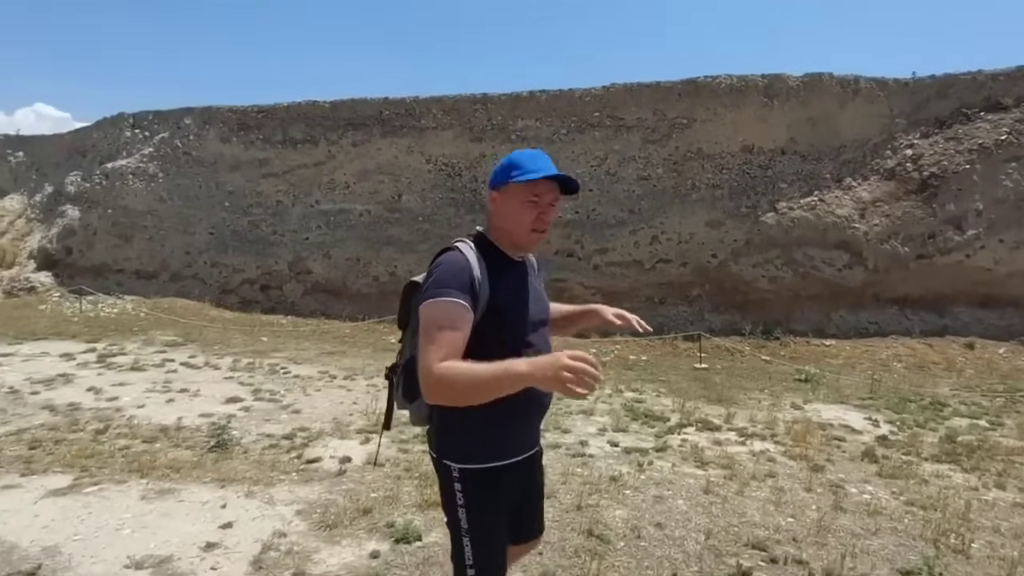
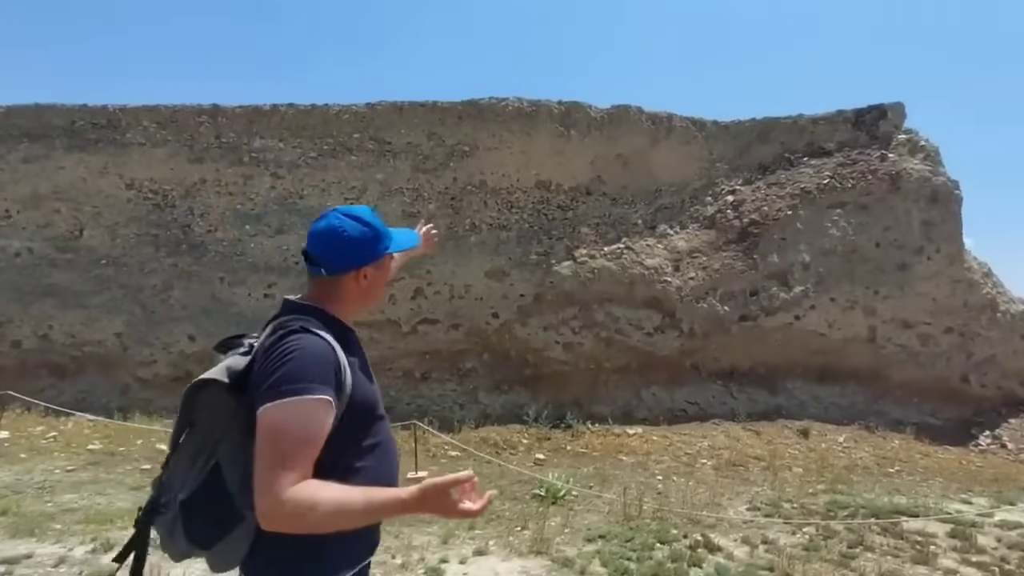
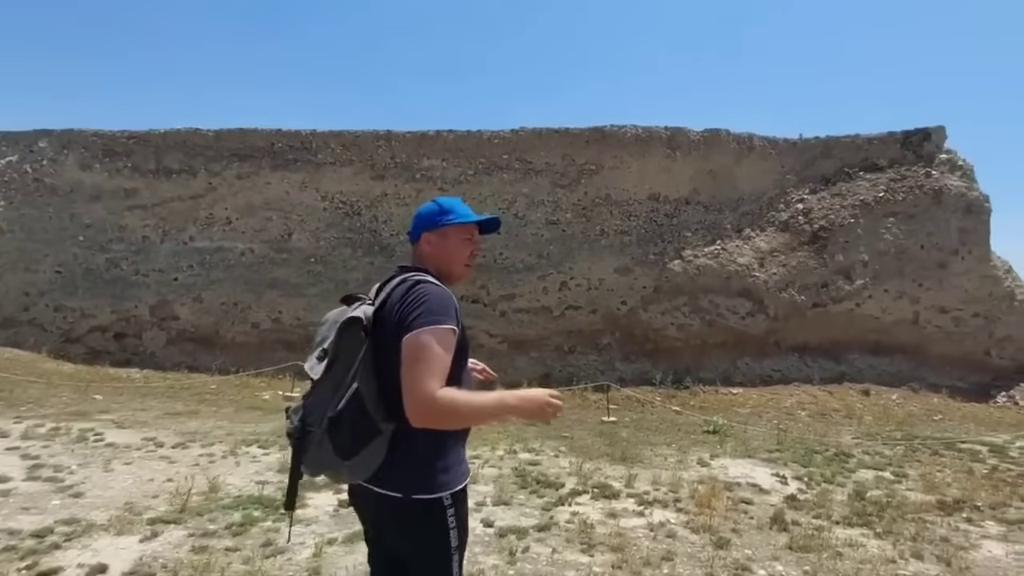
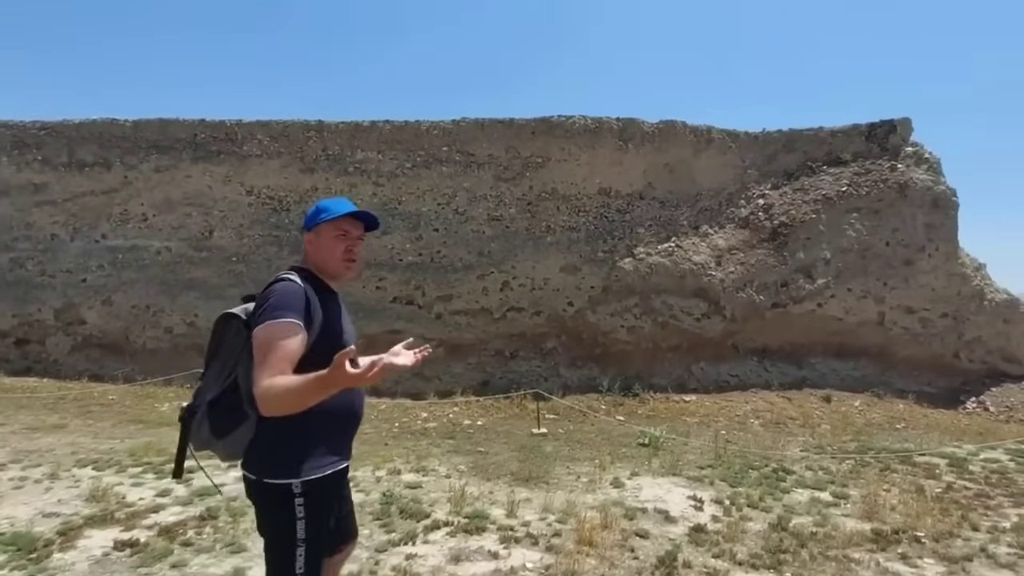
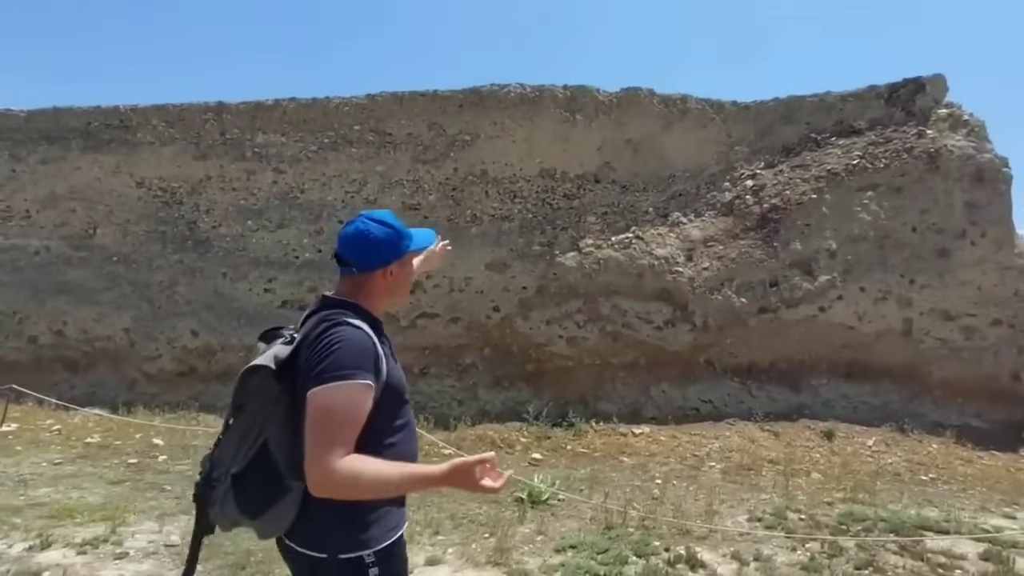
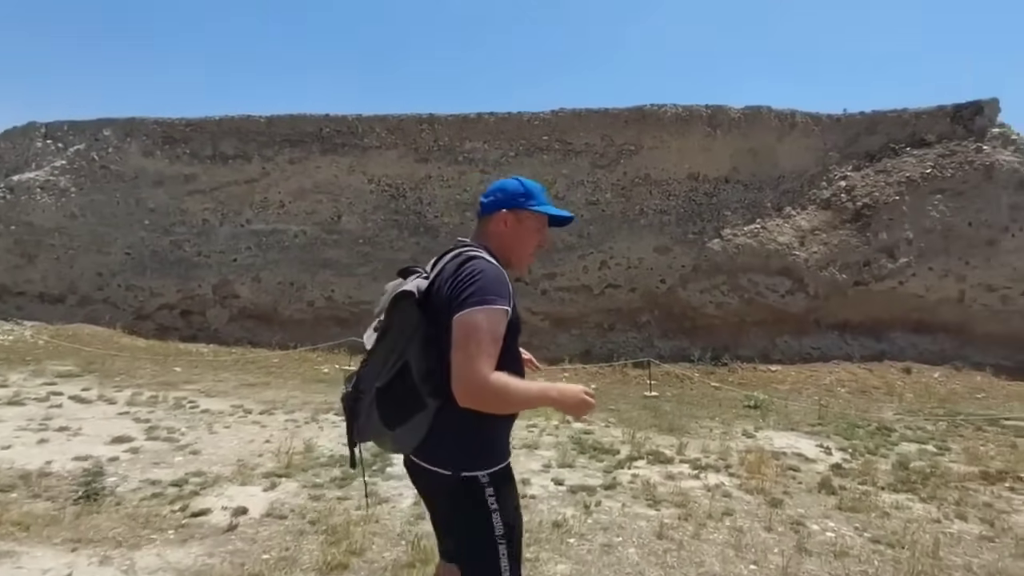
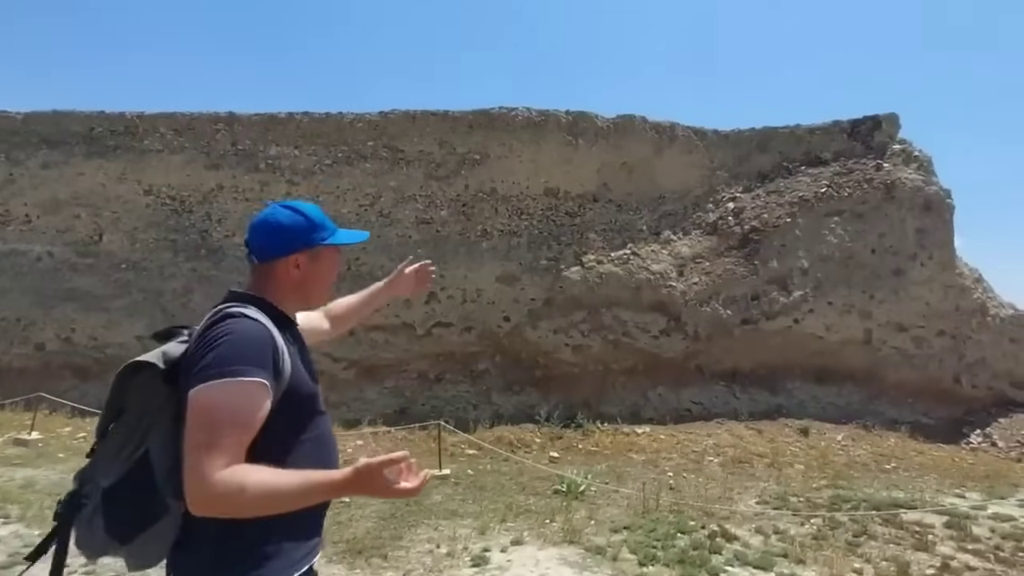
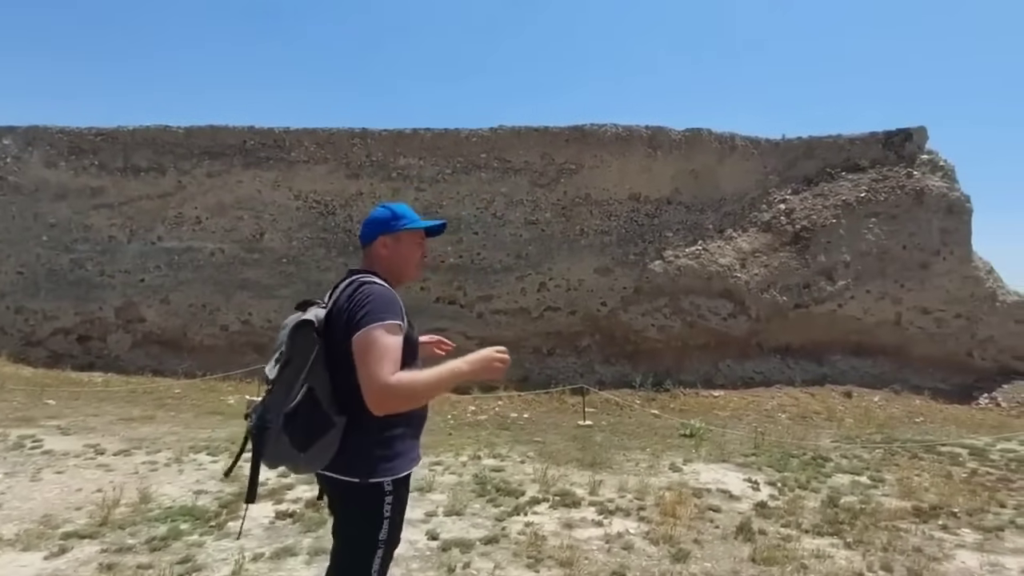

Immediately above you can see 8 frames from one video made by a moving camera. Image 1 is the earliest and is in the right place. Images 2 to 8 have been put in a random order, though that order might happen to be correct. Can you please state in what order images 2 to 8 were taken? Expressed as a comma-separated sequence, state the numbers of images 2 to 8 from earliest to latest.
6, 3, 8, 4, 7, 2, 5
